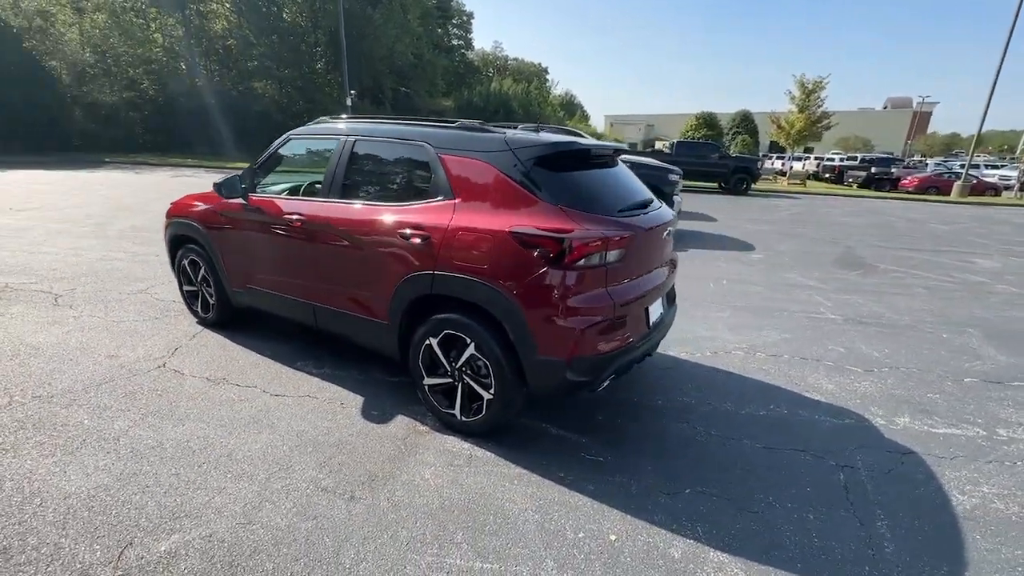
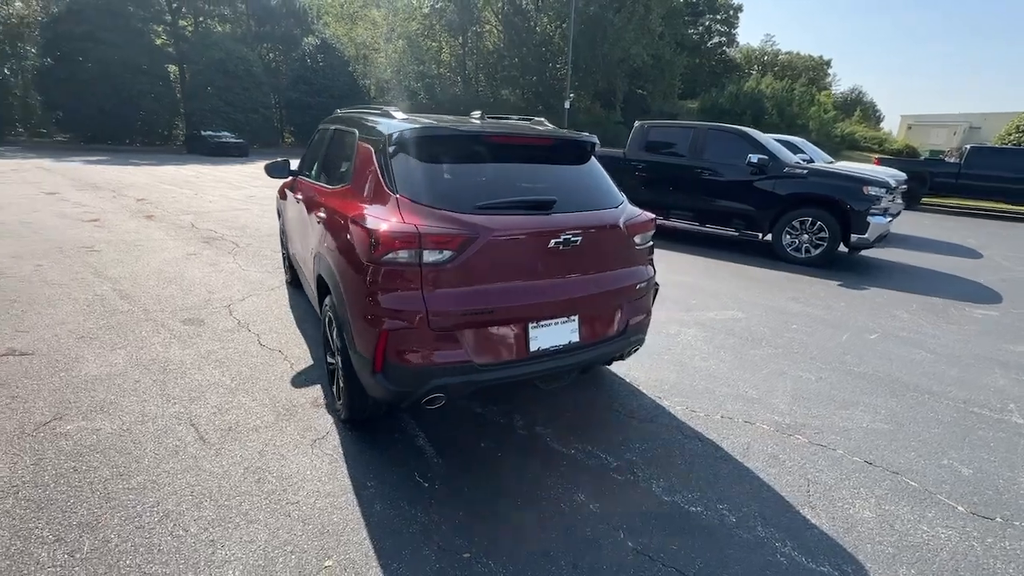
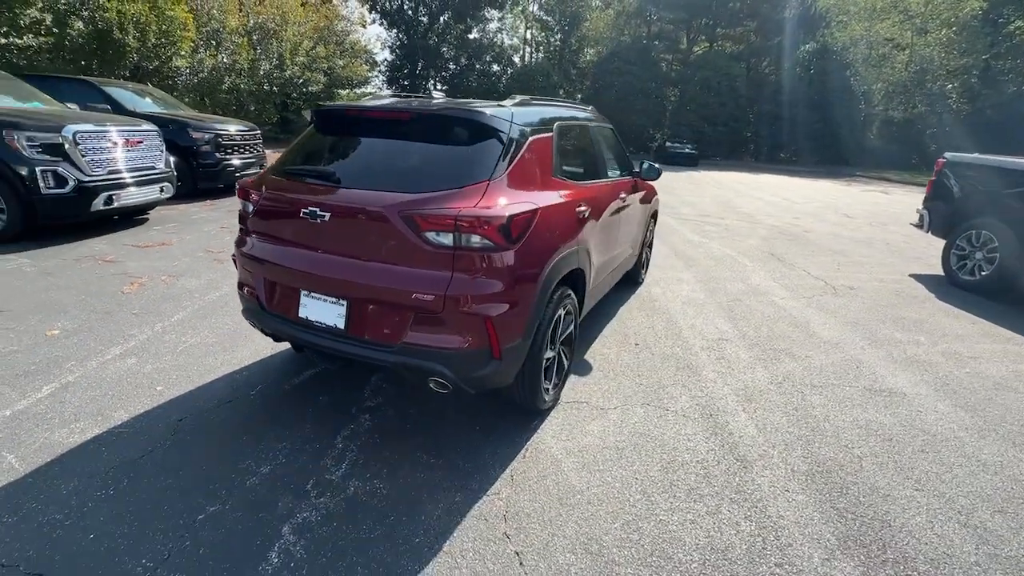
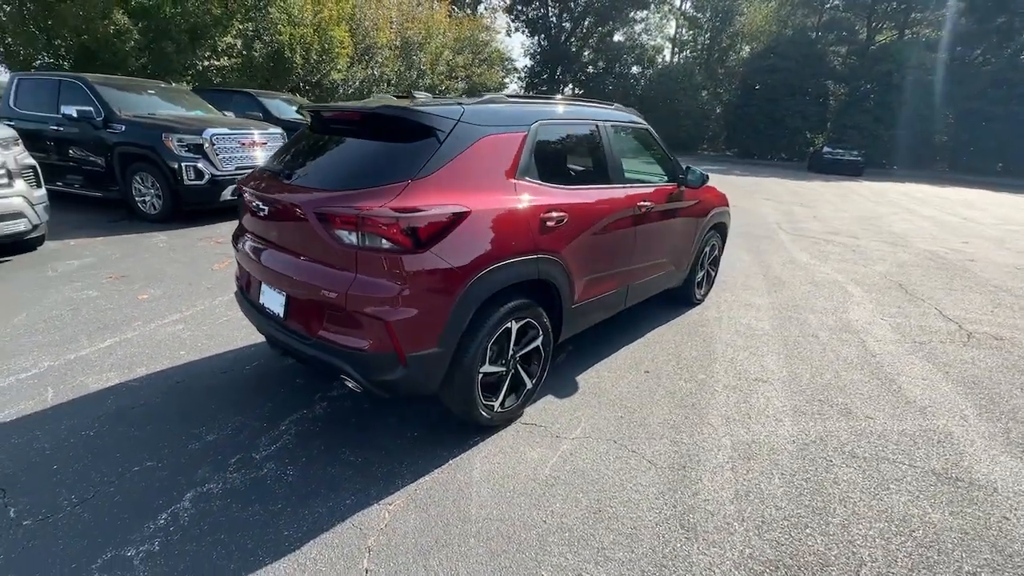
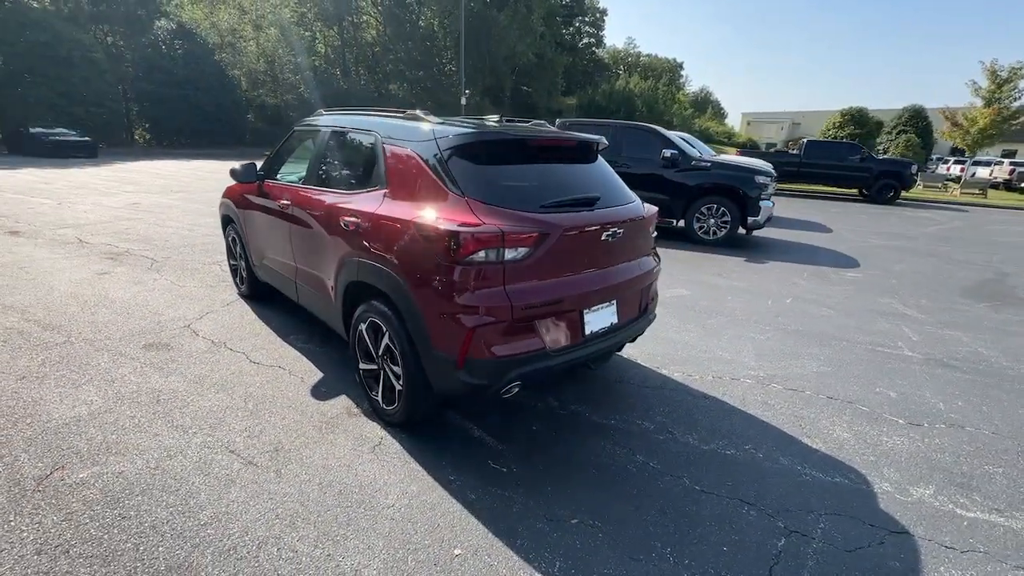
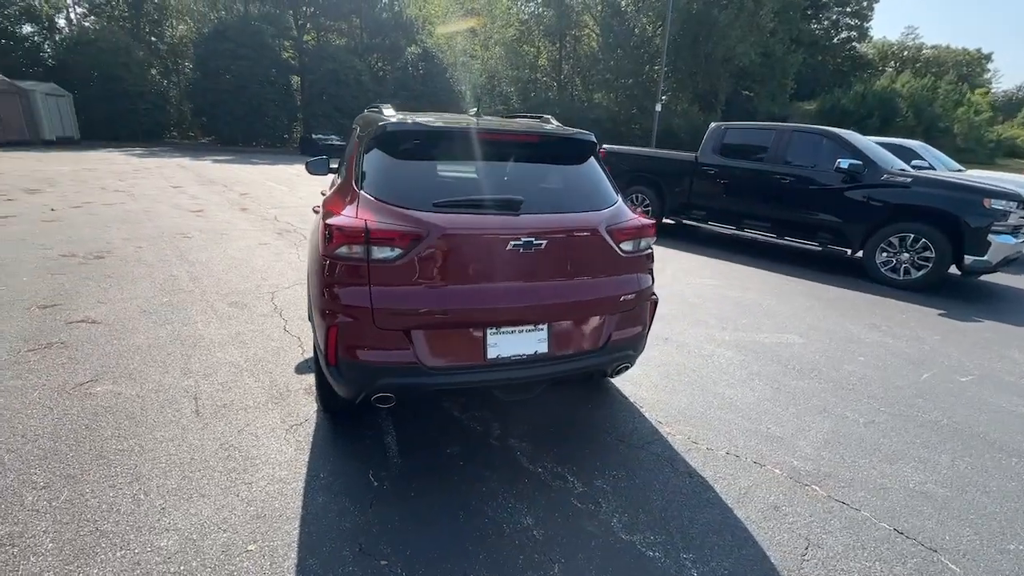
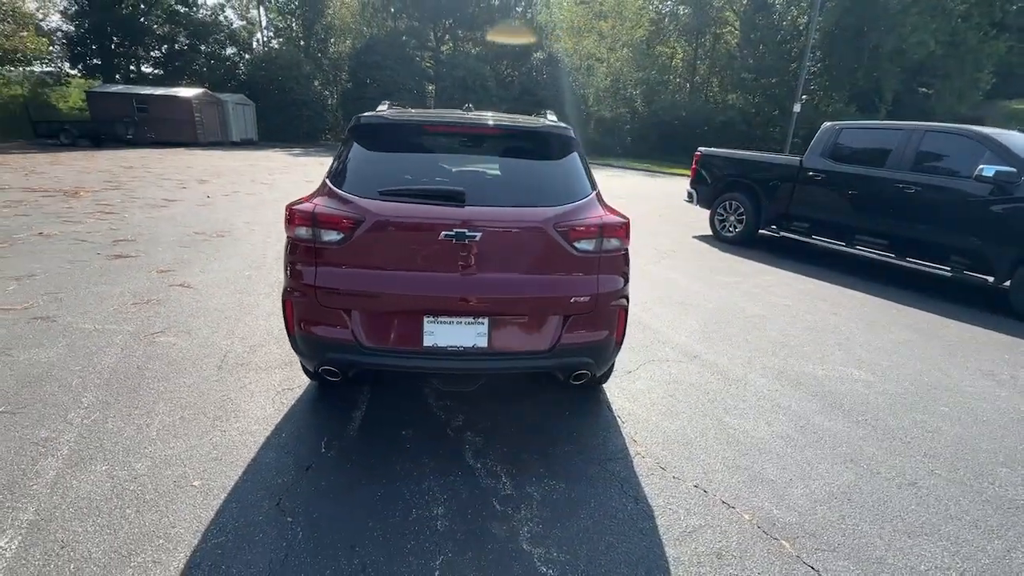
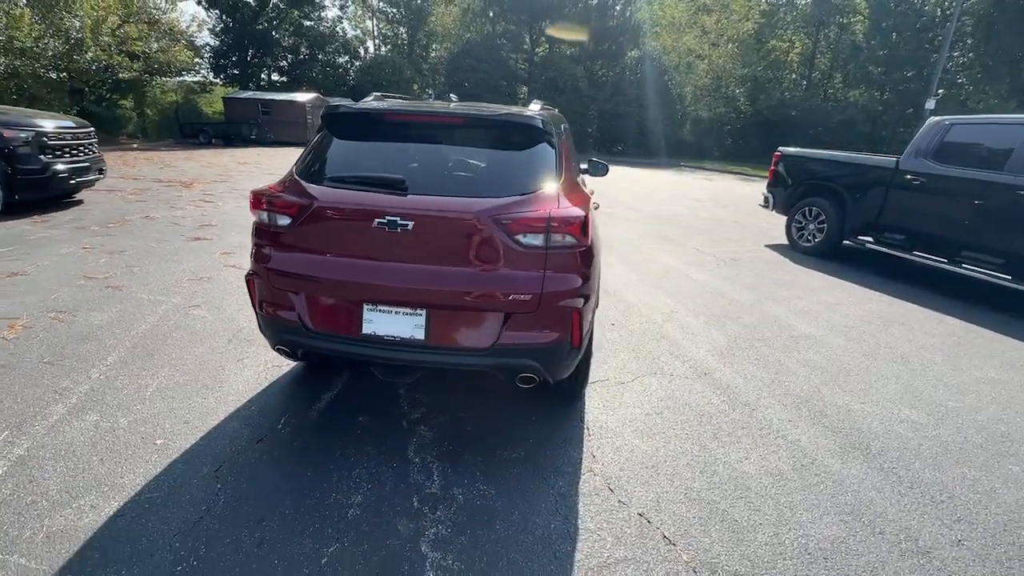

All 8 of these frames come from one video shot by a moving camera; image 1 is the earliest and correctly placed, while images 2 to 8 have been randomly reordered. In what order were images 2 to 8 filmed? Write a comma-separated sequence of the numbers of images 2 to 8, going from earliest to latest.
5, 2, 6, 7, 8, 3, 4
